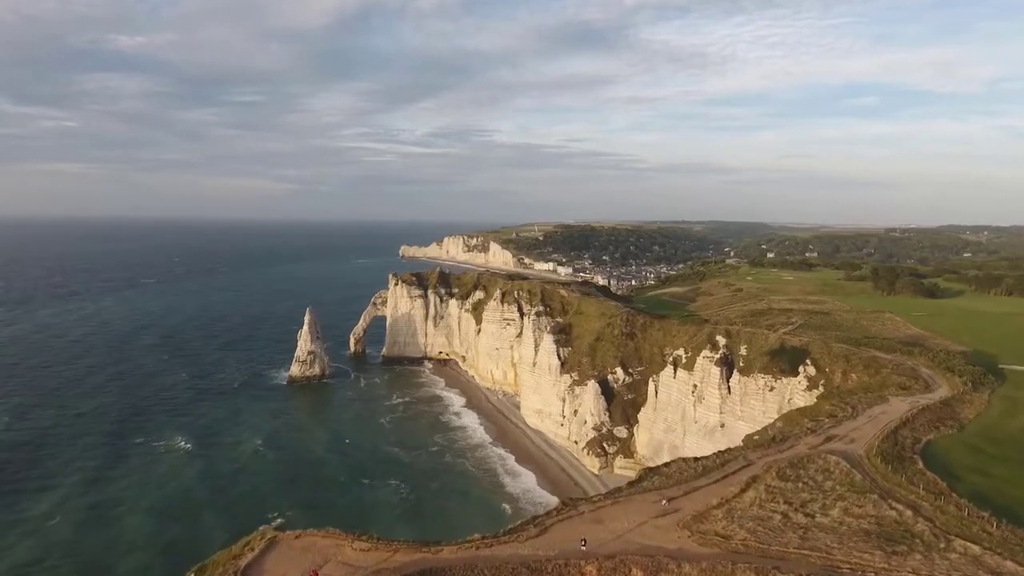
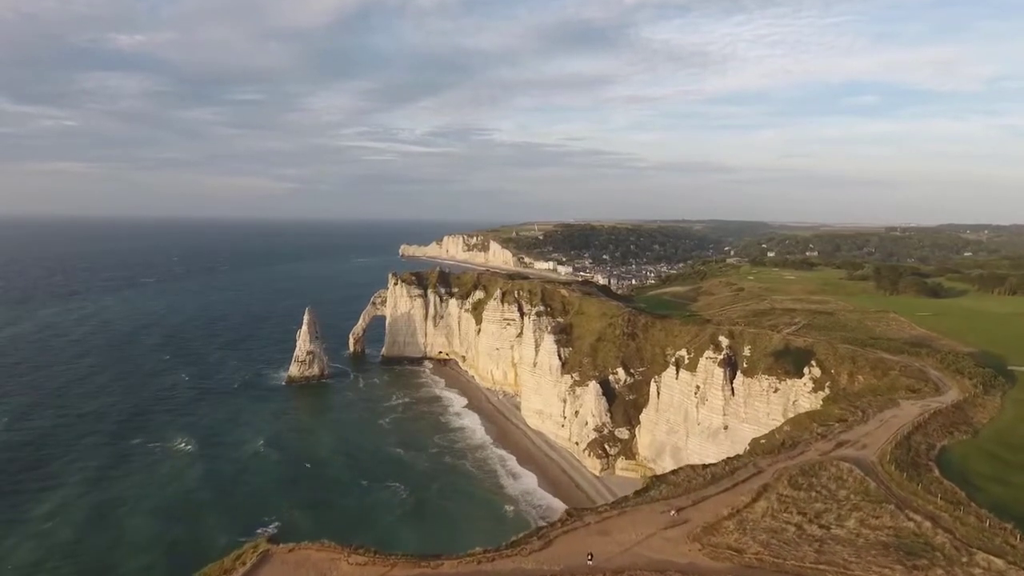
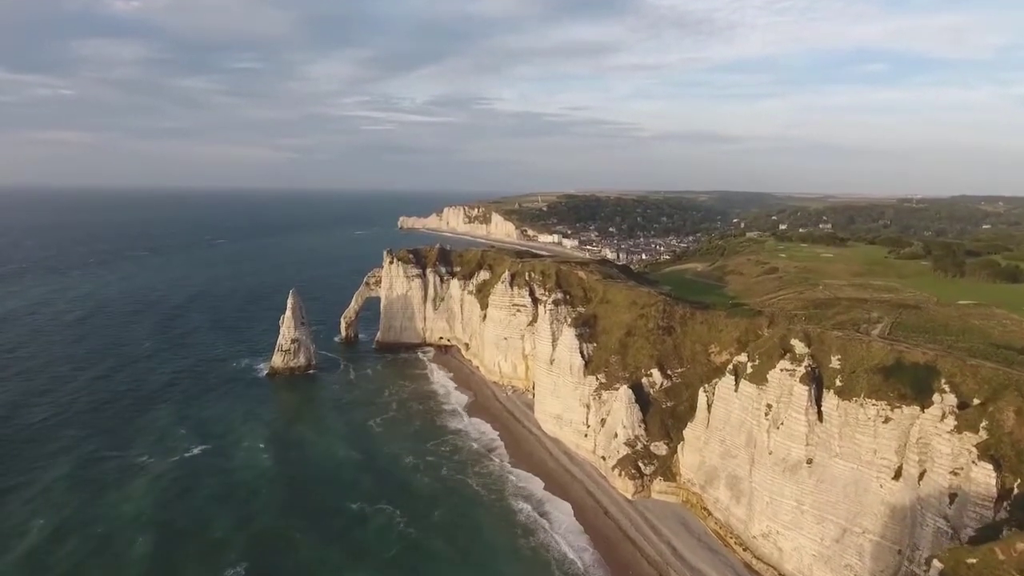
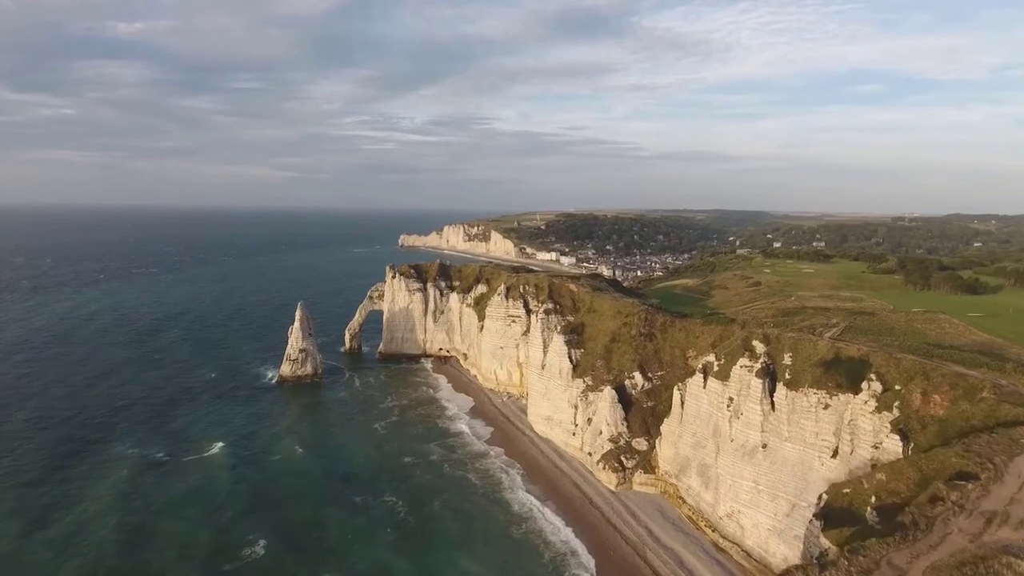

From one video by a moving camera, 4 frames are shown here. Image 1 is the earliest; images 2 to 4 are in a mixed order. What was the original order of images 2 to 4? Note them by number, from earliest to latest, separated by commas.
2, 4, 3
